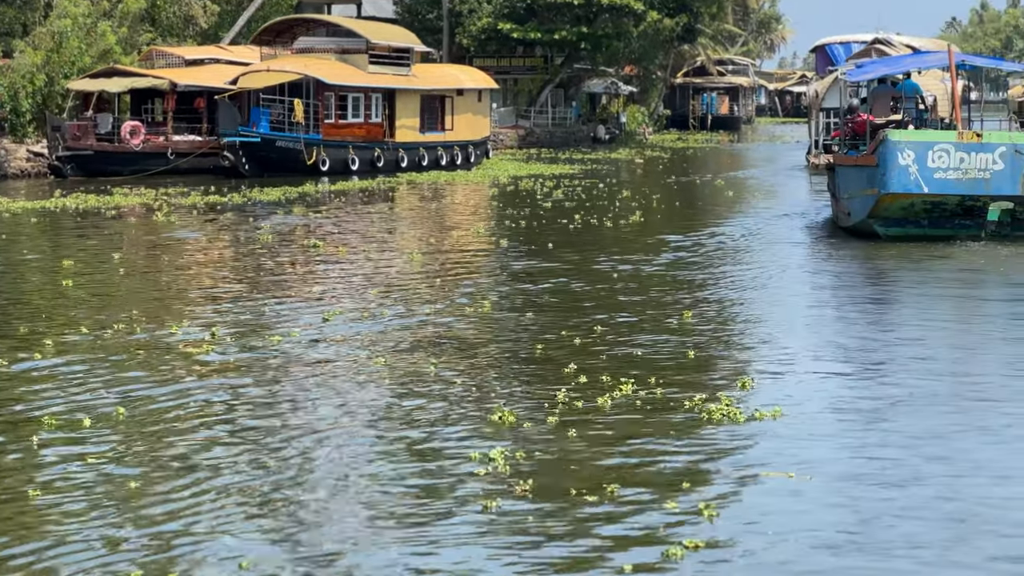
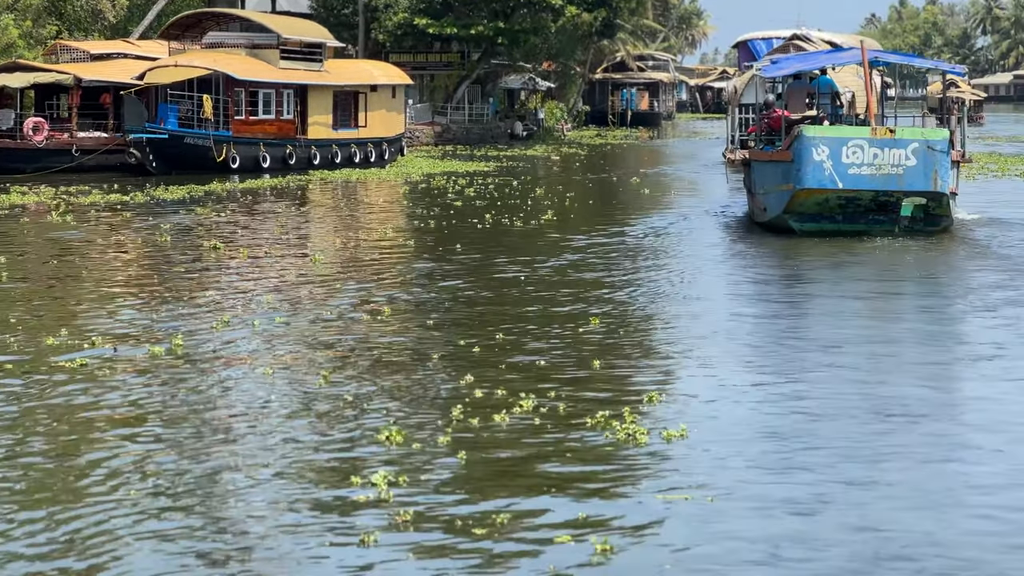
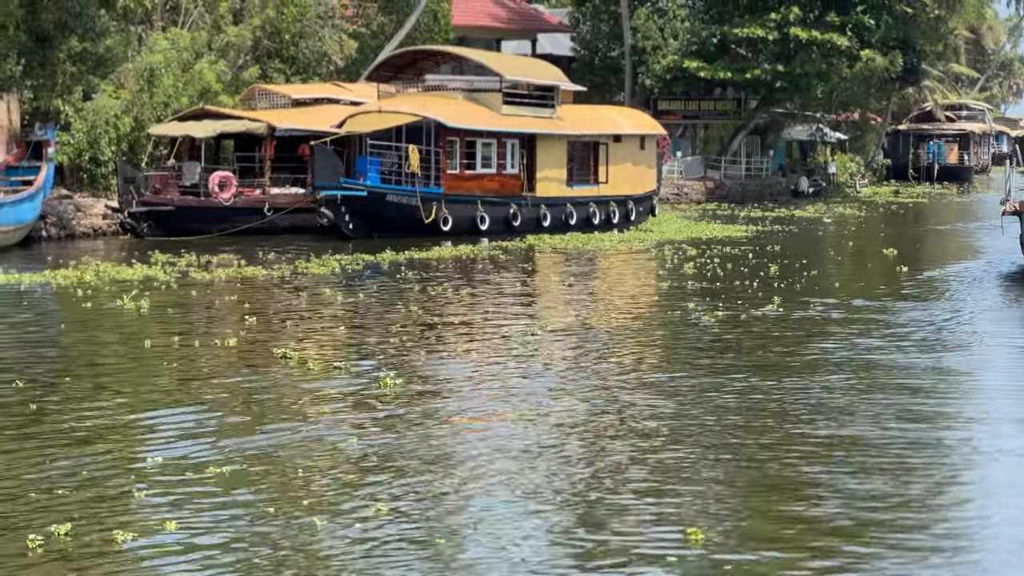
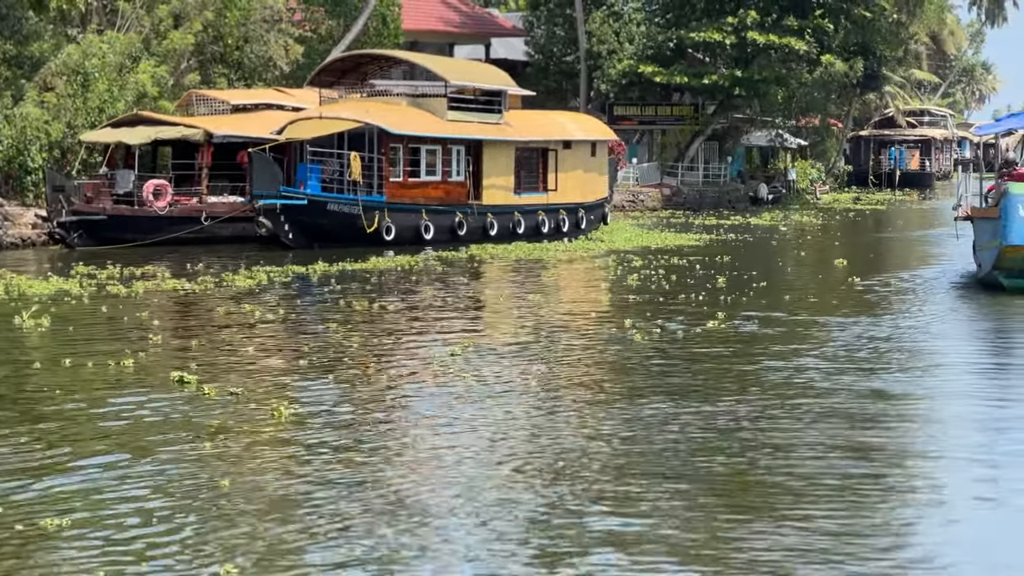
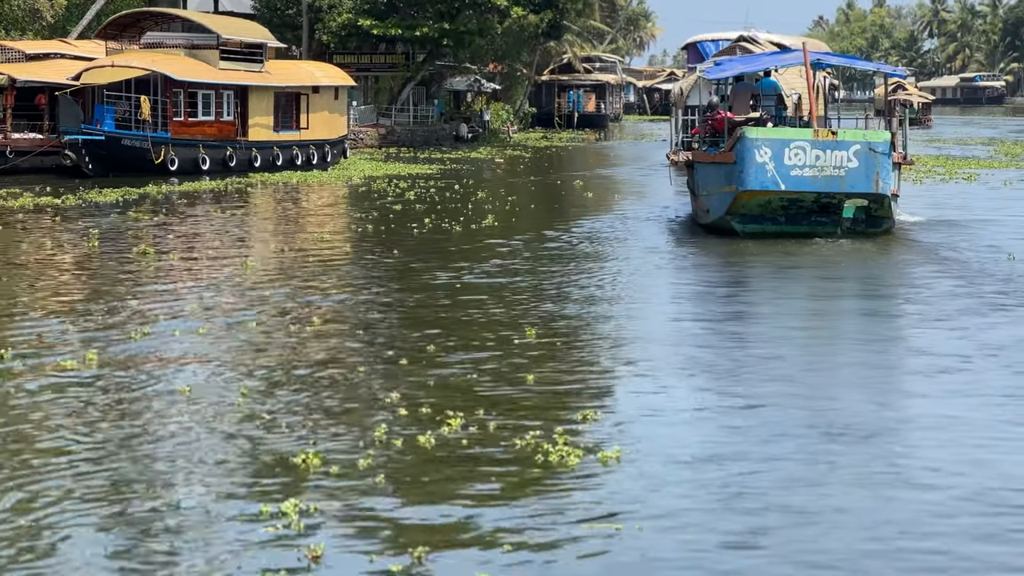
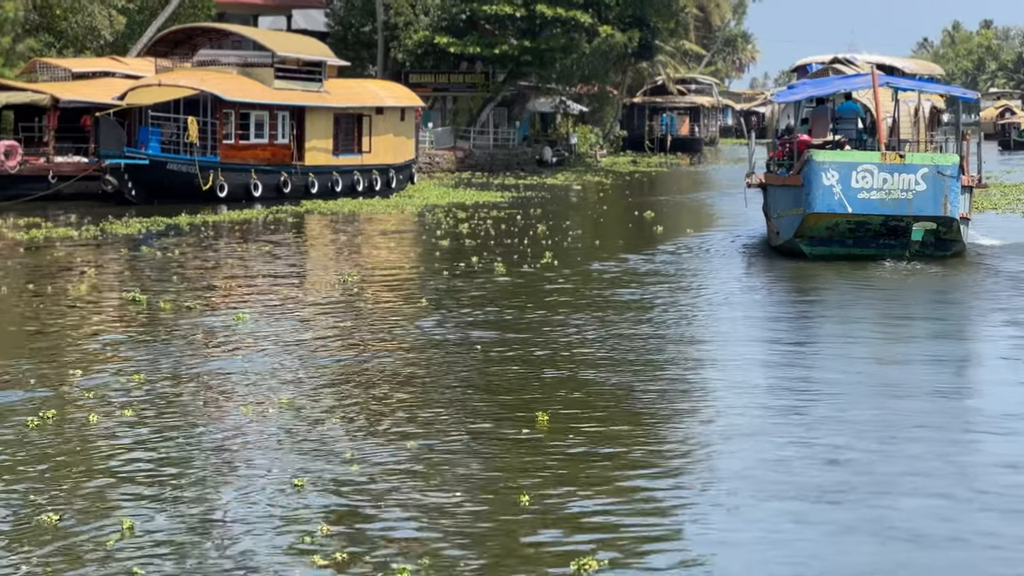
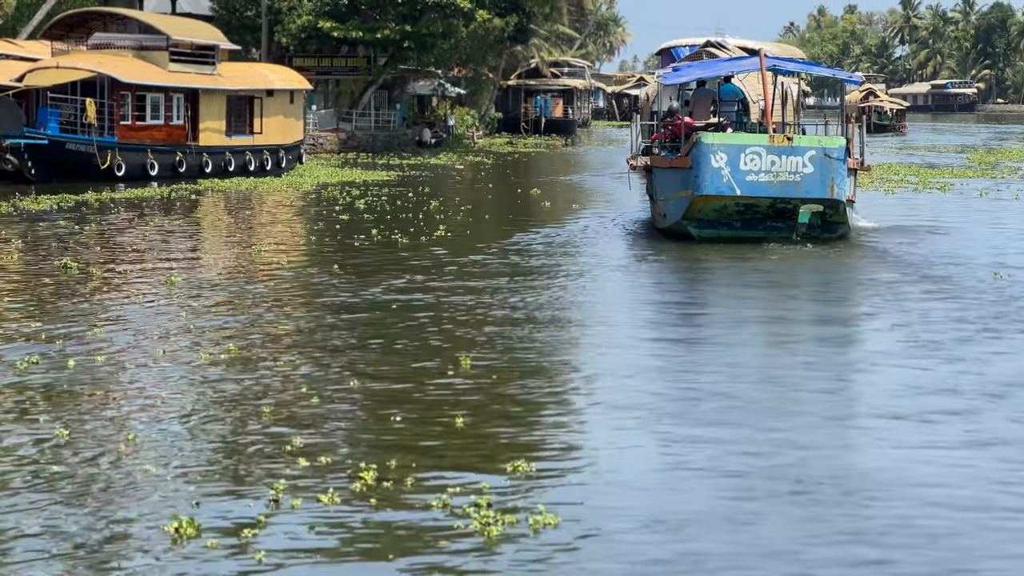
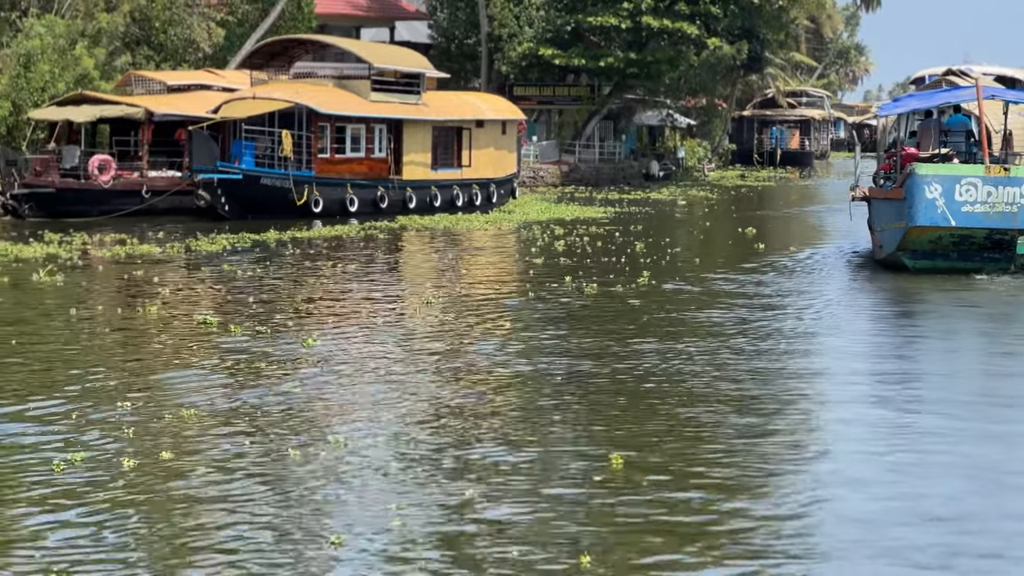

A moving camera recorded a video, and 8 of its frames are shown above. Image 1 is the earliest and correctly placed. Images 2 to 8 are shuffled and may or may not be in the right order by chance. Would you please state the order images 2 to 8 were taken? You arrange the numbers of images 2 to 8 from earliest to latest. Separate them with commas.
2, 5, 7, 6, 8, 3, 4
